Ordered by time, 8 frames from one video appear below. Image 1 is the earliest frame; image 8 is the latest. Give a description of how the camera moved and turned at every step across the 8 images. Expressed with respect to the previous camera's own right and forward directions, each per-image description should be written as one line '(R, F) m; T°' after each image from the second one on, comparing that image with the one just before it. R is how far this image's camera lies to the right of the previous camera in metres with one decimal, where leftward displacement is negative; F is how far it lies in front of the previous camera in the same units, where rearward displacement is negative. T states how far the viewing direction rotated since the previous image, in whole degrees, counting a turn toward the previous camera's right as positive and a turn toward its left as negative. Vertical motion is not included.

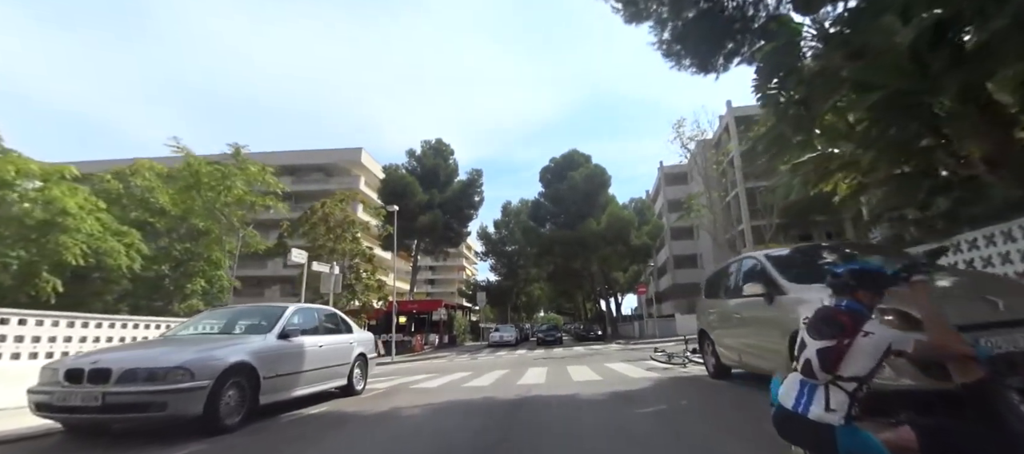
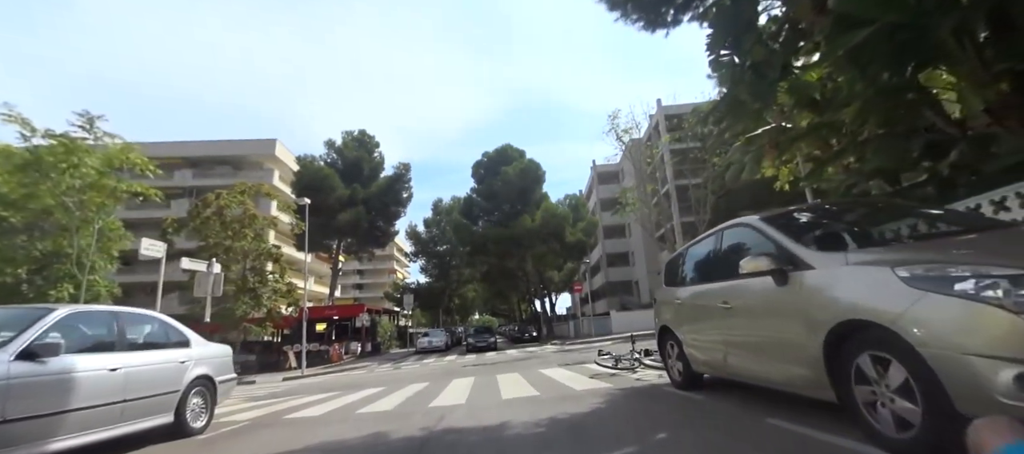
(+0.3, +1.8) m; +8°
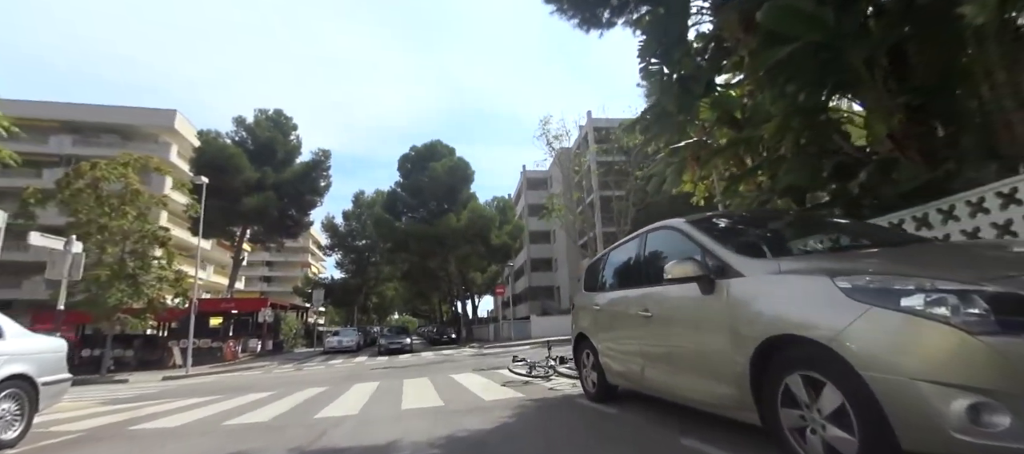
(+0.2, +0.5) m; +9°
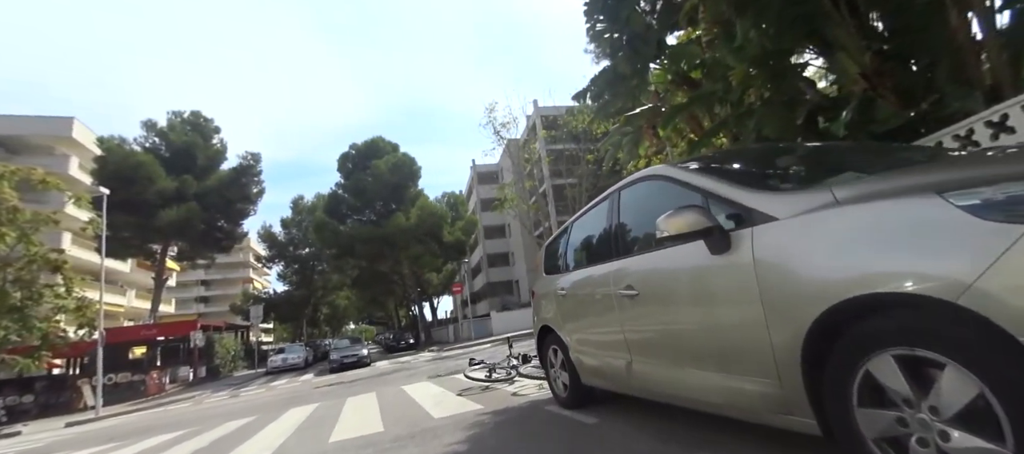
(+0.1, +1.0) m; +6°
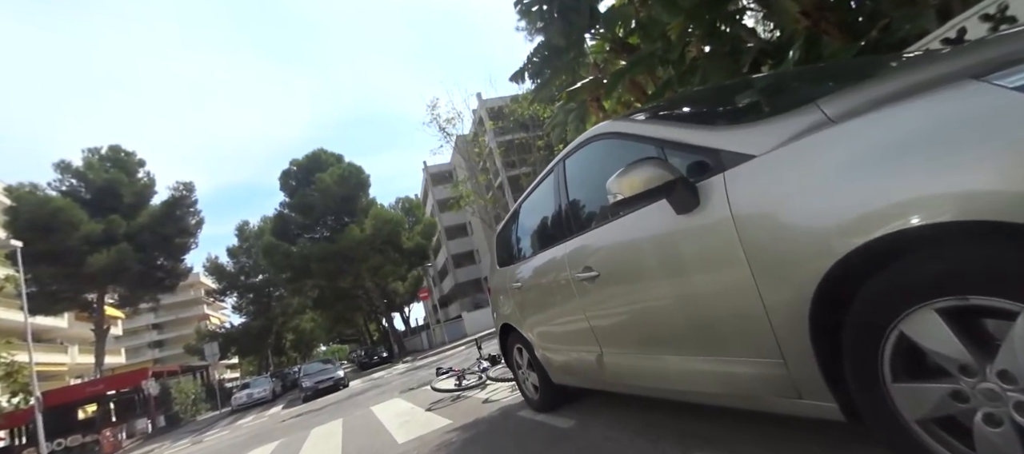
(+0.2, +0.5) m; +4°
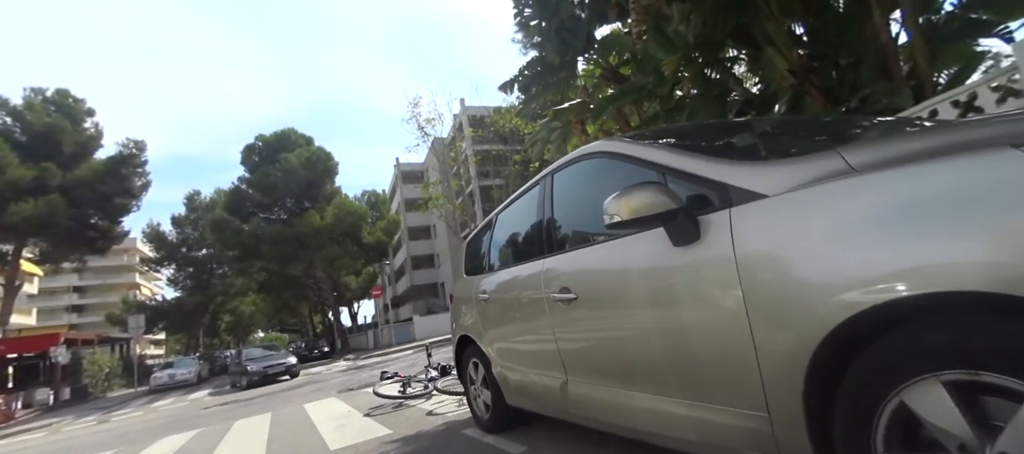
(-0.1, +0.1) m; +4°
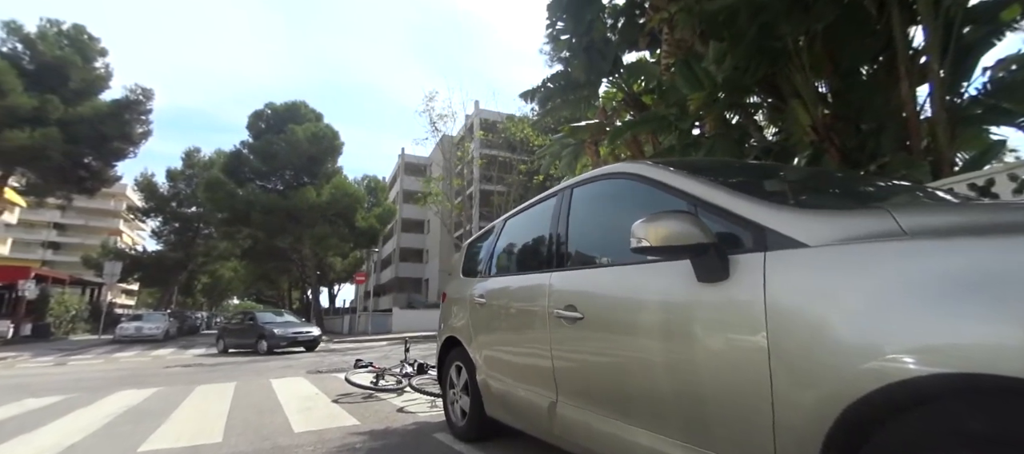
(-0.1, +0.1) m; +1°
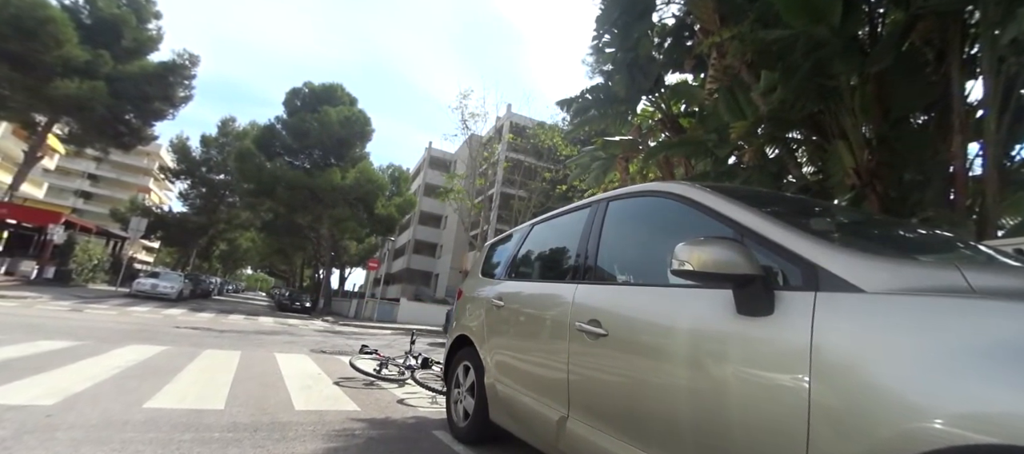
(-0.1, 0.0) m; -2°
